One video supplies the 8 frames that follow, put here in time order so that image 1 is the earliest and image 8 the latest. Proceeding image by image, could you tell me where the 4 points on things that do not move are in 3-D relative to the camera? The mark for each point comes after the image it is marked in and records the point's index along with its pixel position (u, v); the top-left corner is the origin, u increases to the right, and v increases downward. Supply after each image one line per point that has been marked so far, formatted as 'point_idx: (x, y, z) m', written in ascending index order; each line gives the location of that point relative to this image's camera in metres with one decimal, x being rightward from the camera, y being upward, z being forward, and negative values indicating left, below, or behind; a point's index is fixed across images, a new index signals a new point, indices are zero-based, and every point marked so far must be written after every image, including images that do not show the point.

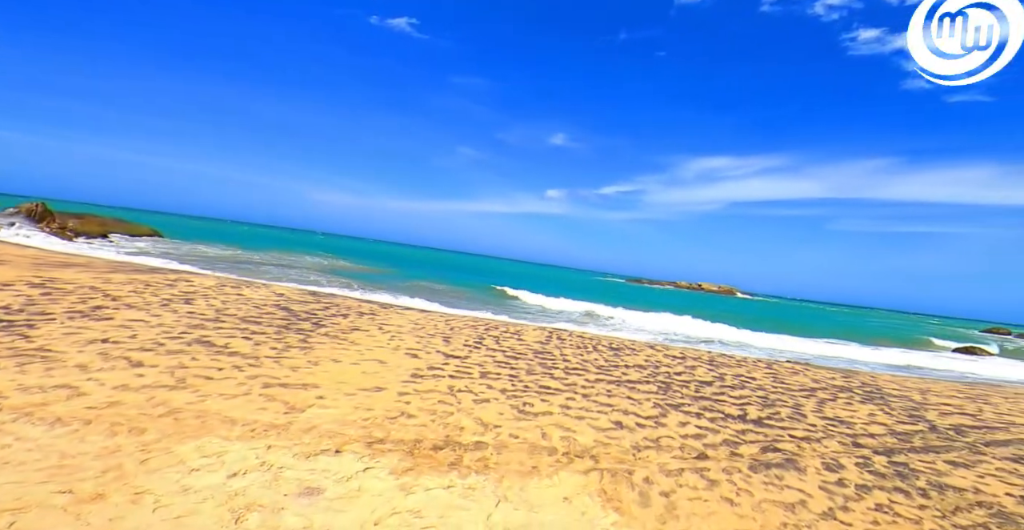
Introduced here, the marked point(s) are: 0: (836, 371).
0: (+7.6, -2.4, +10.7) m
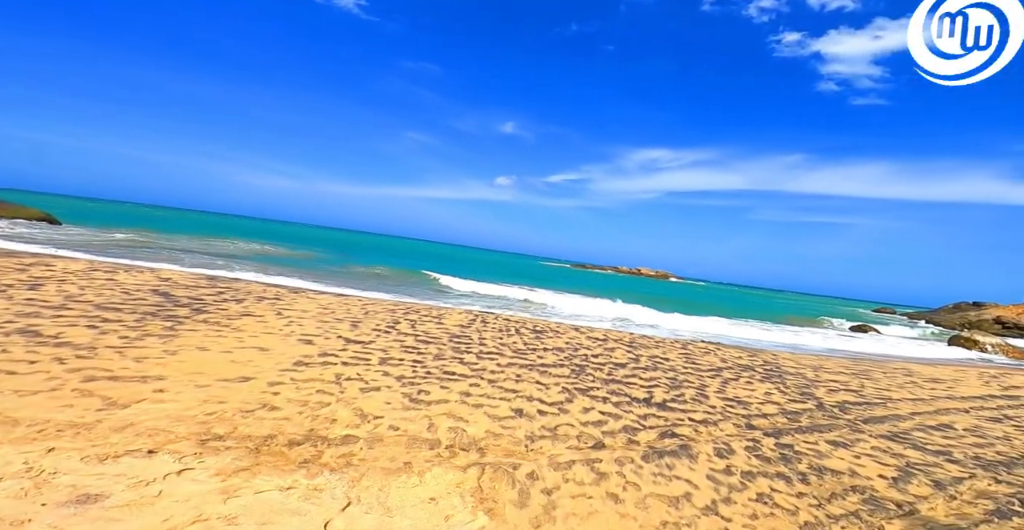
0: (+5.7, -2.0, +11.1) m
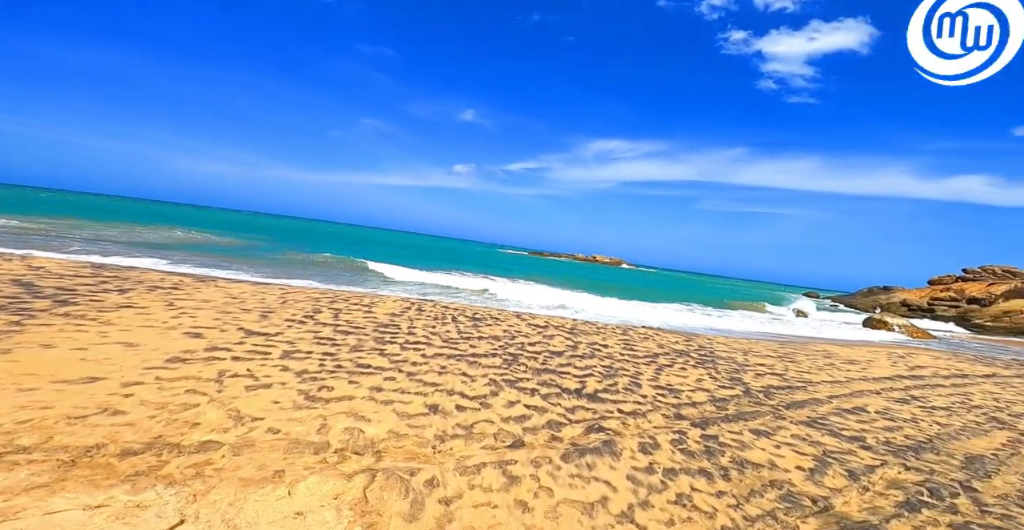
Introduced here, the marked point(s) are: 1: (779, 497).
0: (+4.2, -1.7, +11.3) m
1: (+2.1, -1.8, +3.5) m
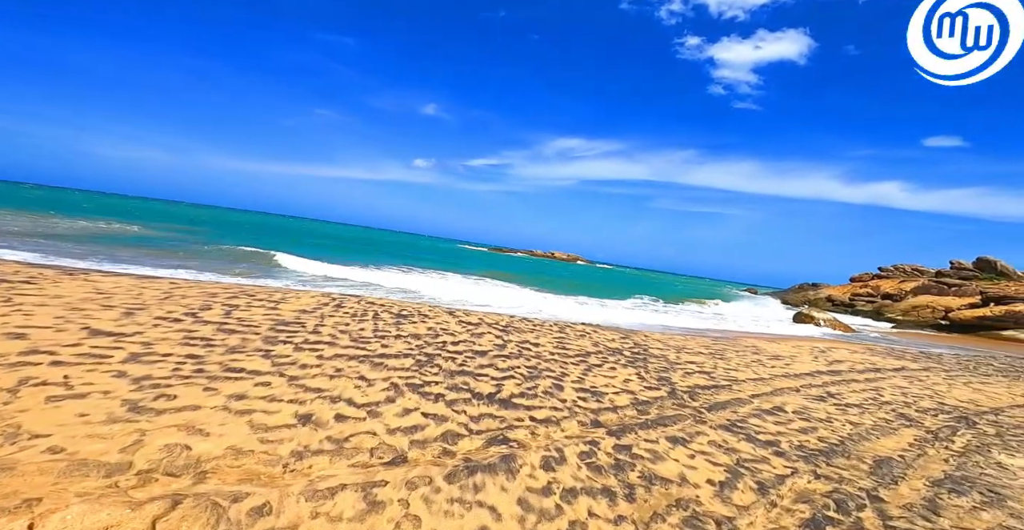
0: (+2.5, -1.6, +11.1) m
1: (+1.2, -1.8, +3.2) m
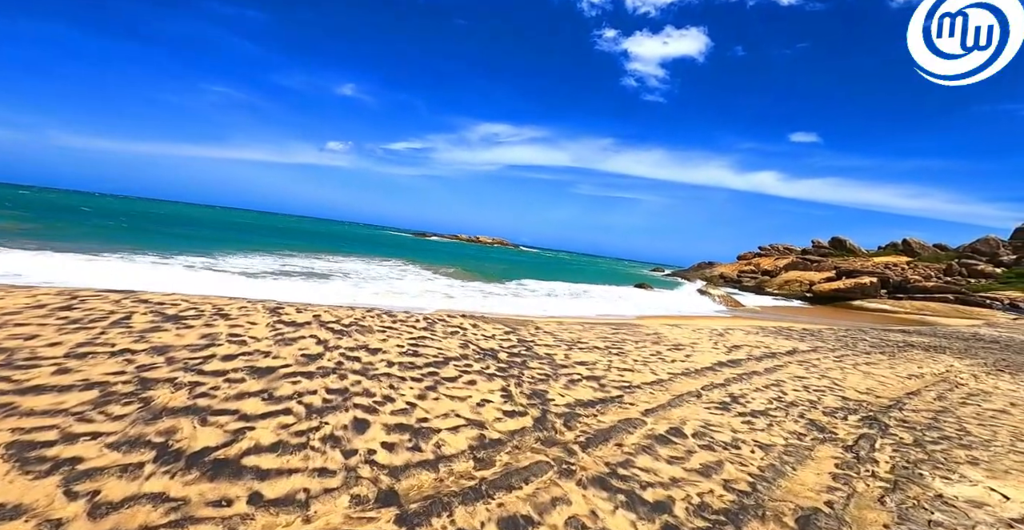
0: (-0.3, -1.2, +9.3) m
1: (-0.2, -1.6, +1.2) m
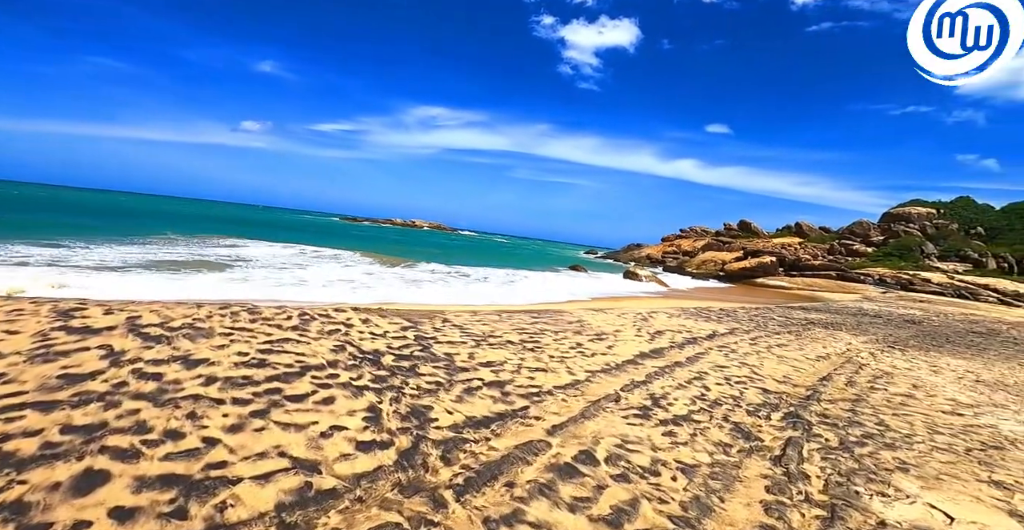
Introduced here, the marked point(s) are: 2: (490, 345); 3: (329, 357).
0: (-2.1, -0.9, +8.0) m
1: (-0.8, -1.7, +0.1) m
2: (-0.4, -1.3, +6.9) m
3: (-2.2, -1.2, +5.2) m
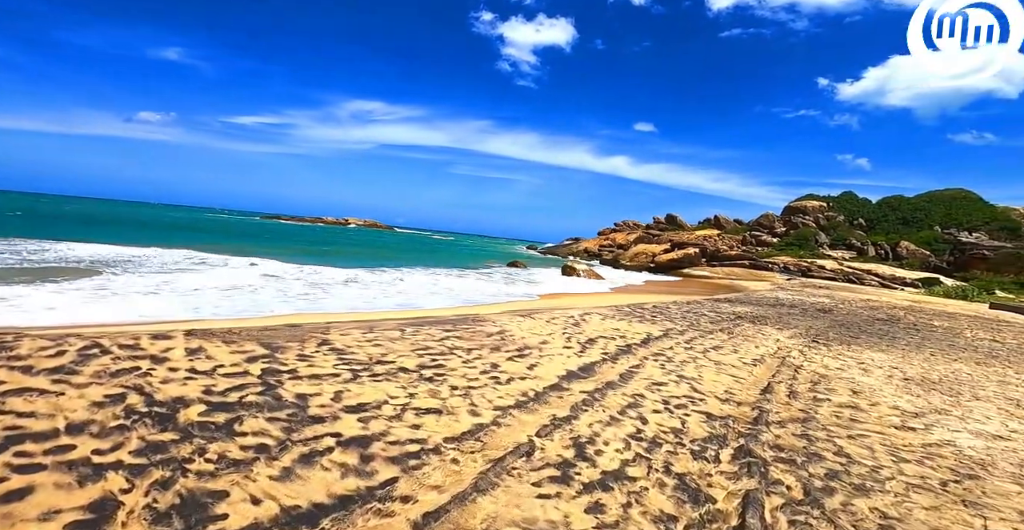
0: (-3.5, -1.0, +6.2) m
1: (-1.2, -1.8, -1.5) m
2: (-1.7, -1.4, +5.4) m
3: (-3.2, -1.3, +3.4) m
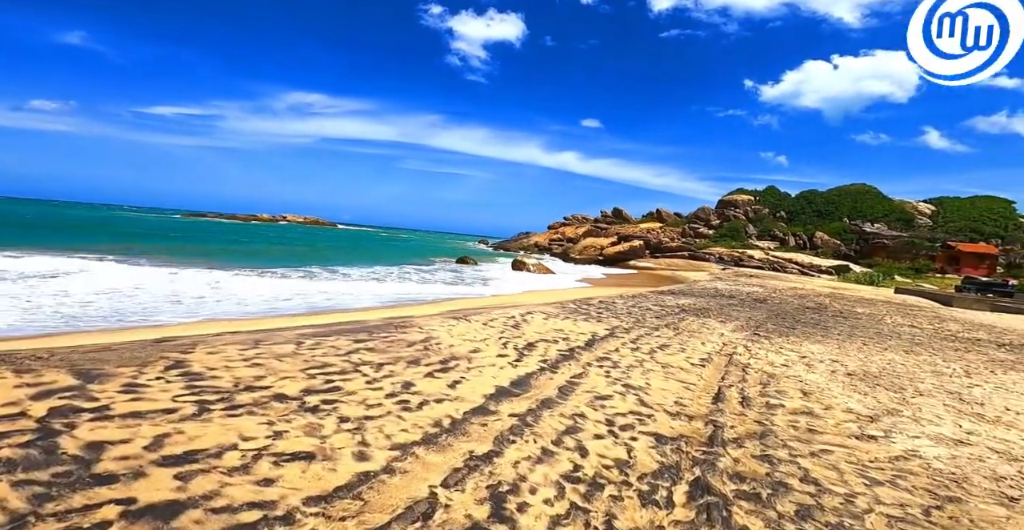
0: (-4.4, -1.0, +4.7) m
1: (-1.3, -1.8, -2.6) m
2: (-2.5, -1.4, +4.1) m
3: (-3.8, -1.4, +2.0) m
